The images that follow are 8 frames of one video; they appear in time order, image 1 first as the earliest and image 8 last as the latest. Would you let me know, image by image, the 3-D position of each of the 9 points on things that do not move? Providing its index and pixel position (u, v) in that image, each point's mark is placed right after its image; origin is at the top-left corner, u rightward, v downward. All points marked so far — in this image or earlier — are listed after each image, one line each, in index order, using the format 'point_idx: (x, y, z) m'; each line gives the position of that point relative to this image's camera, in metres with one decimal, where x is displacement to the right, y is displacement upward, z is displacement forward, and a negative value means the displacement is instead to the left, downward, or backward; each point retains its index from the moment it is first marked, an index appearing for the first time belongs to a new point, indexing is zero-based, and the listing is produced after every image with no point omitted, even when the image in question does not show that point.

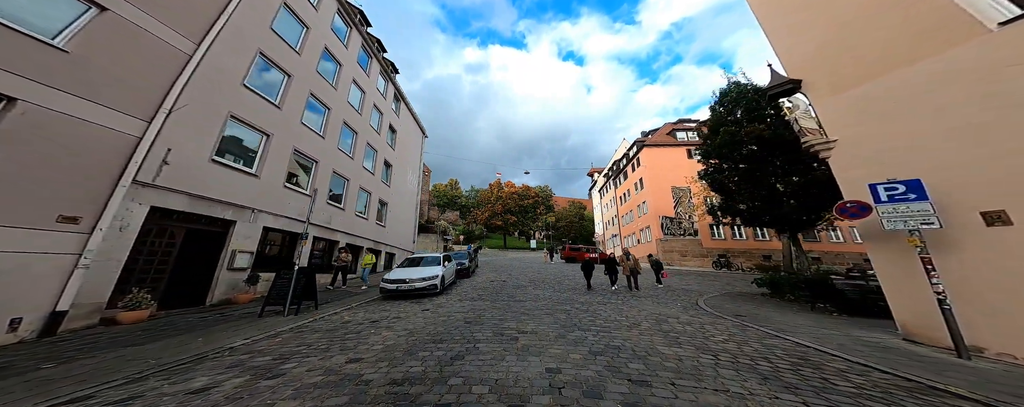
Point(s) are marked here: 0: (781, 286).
0: (+9.8, -3.0, +10.0) m
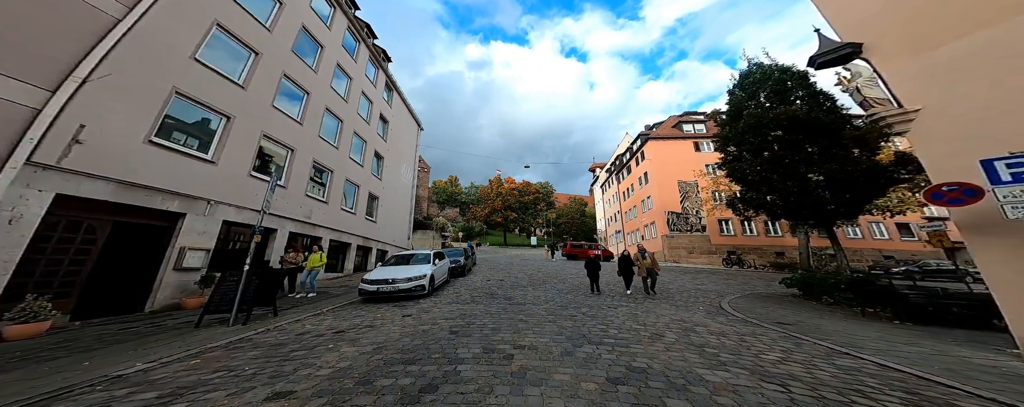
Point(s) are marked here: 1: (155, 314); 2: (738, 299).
0: (+9.7, -2.7, +8.7) m
1: (-8.4, -2.6, +6.4) m
2: (+7.7, -3.3, +9.3) m
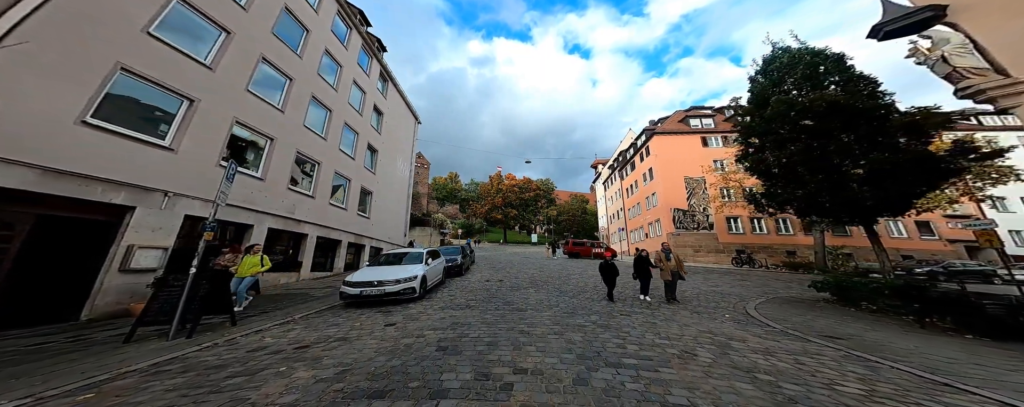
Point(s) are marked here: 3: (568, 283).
0: (+9.7, -2.5, +7.8) m
1: (-8.4, -2.4, +5.5) m
2: (+7.7, -3.1, +8.4) m
3: (+2.5, -3.7, +12.4) m
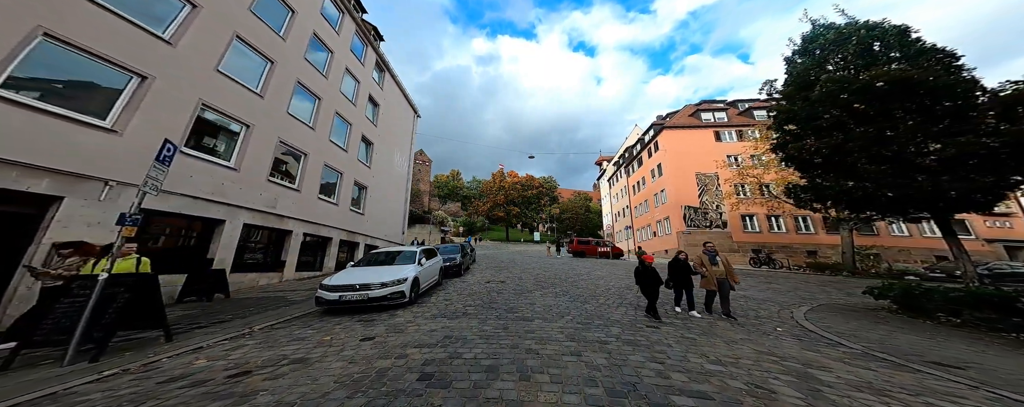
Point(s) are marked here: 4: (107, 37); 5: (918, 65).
0: (+9.8, -2.3, +6.5) m
1: (-8.3, -2.1, +4.4) m
2: (+7.8, -2.8, +7.1) m
3: (+2.6, -3.4, +11.2) m
4: (-9.2, +3.9, +6.3) m
5: (+10.7, +3.8, +7.3) m
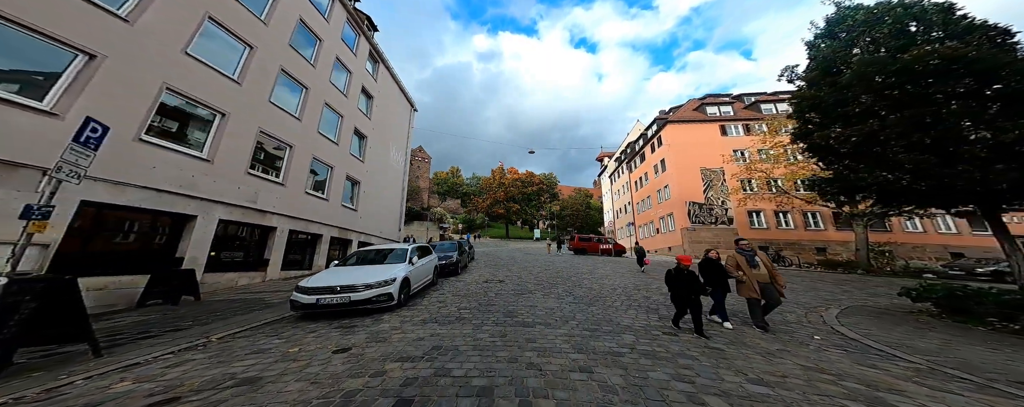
0: (+9.8, -2.0, +5.8) m
1: (-8.3, -2.0, +3.7) m
2: (+7.8, -2.6, +6.4) m
3: (+2.6, -3.2, +10.5) m
4: (-9.2, +4.1, +5.5) m
5: (+10.7, +4.0, +6.5) m
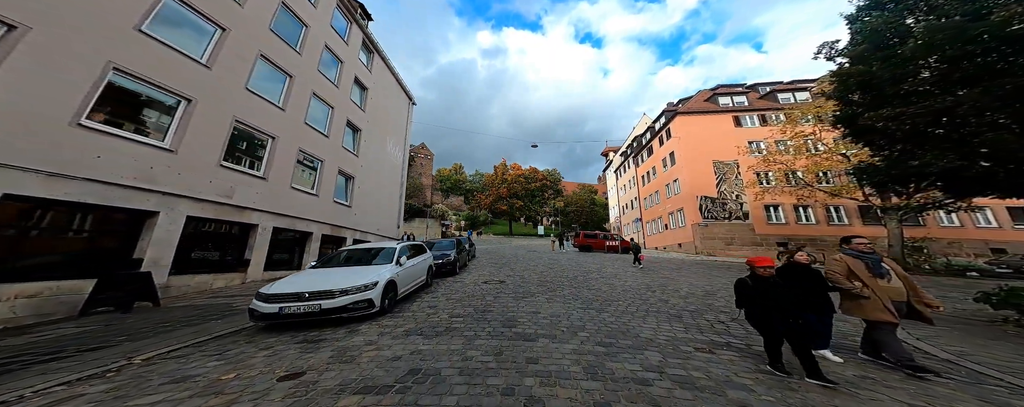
0: (+9.8, -1.8, +4.6) m
1: (-8.4, -1.9, +2.9) m
2: (+7.7, -2.4, +5.3) m
3: (+2.7, -2.9, +9.5) m
4: (-9.3, +4.2, +4.7) m
5: (+10.6, +4.3, +5.3) m
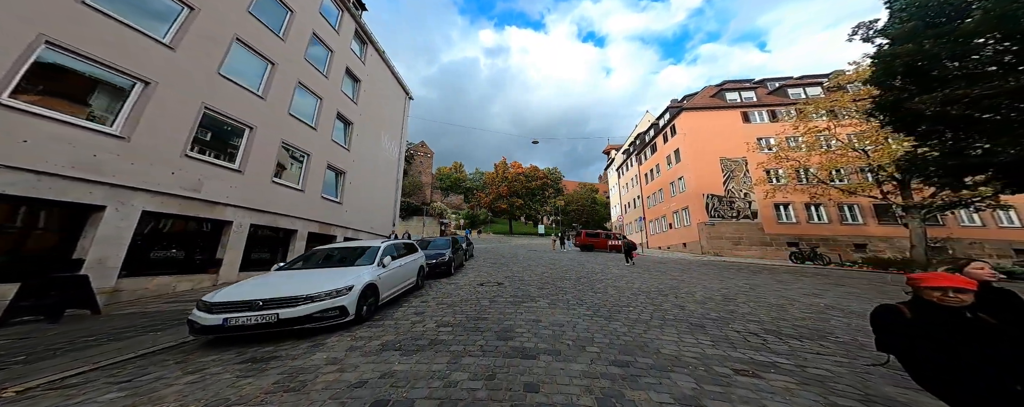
0: (+9.7, -1.6, +3.7) m
1: (-8.4, -1.7, +2.1) m
2: (+7.7, -2.2, +4.4) m
3: (+2.6, -2.8, +8.7) m
4: (-9.3, +4.4, +3.9) m
5: (+10.6, +4.4, +4.4) m
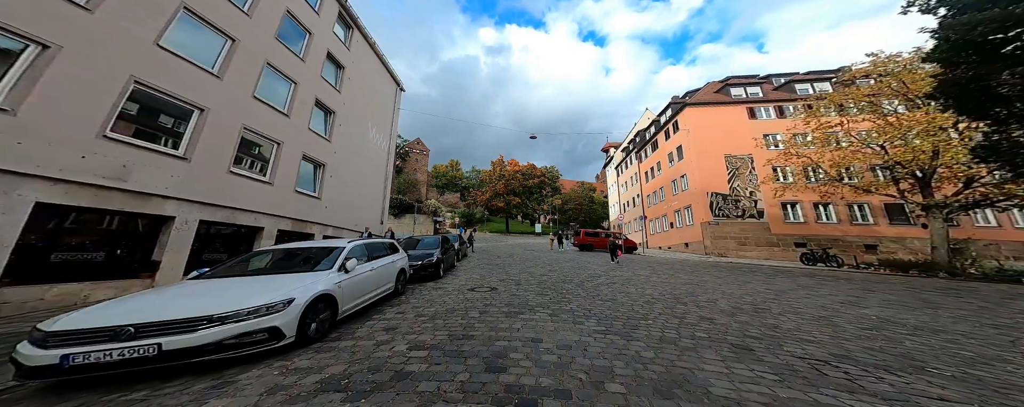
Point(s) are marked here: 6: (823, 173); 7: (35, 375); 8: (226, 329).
0: (+9.6, -1.5, +2.6) m
1: (-8.5, -1.5, +0.7) m
2: (+7.6, -2.1, +3.3) m
3: (+2.5, -2.6, +7.5) m
4: (-9.4, +4.6, +2.5) m
5: (+10.5, +4.6, +3.3) m
6: (+21.5, +2.2, +18.8) m
7: (-4.6, -1.6, +2.8) m
8: (-3.3, -1.4, +3.1) m
